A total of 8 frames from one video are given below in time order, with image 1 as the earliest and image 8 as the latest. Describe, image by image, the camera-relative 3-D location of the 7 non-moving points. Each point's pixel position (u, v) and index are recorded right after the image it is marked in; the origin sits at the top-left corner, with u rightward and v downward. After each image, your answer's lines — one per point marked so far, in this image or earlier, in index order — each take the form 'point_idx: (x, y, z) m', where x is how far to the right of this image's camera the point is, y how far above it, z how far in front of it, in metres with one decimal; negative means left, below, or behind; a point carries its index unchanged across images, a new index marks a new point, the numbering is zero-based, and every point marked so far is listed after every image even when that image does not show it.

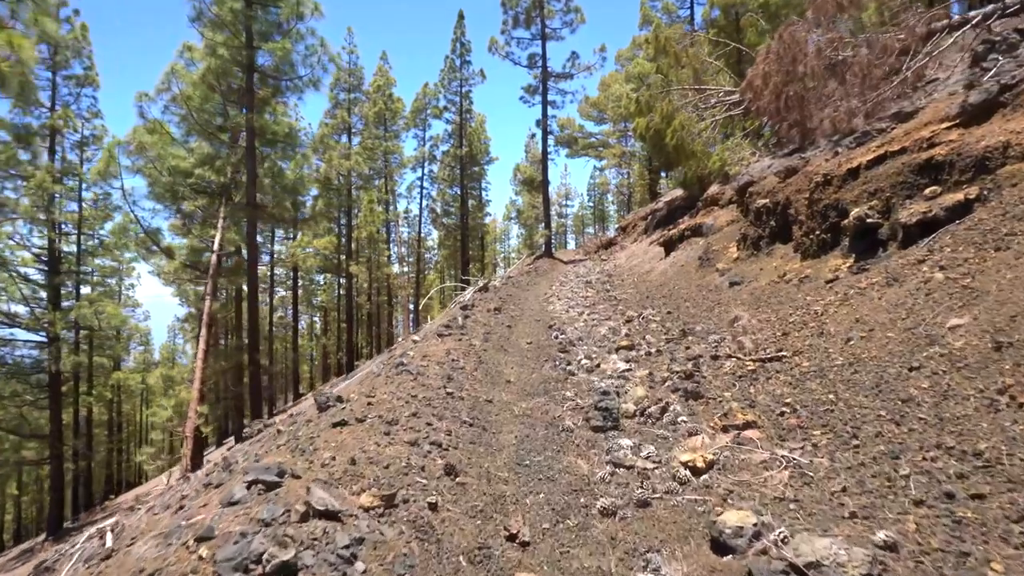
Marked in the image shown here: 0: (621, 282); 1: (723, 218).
0: (+1.9, +0.1, +12.5) m
1: (+3.6, +1.2, +12.2) m
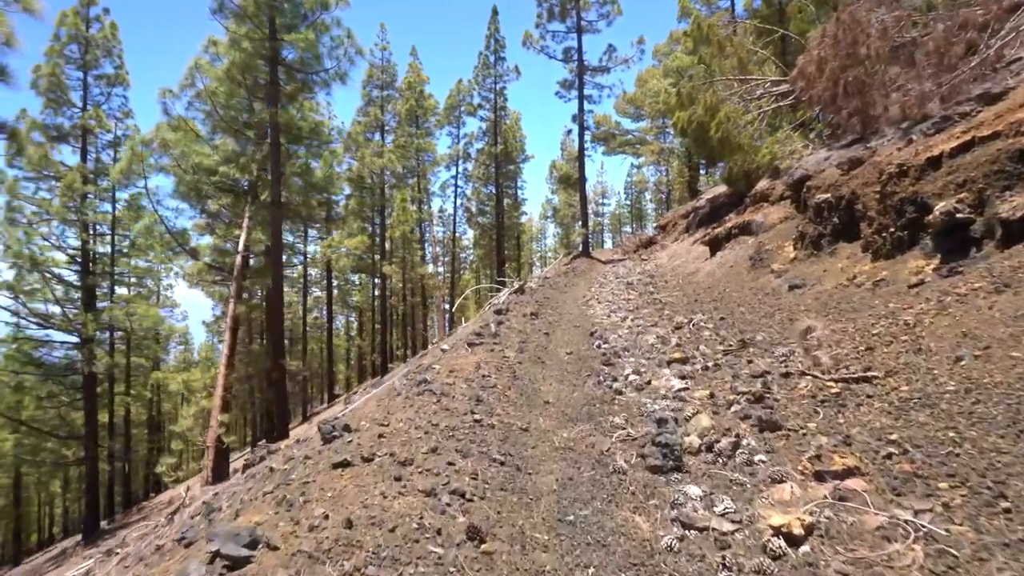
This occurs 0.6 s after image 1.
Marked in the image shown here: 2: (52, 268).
0: (+2.5, +0.1, +11.8) m
1: (+4.2, +1.2, +11.4) m
2: (-10.8, +0.5, +16.8) m
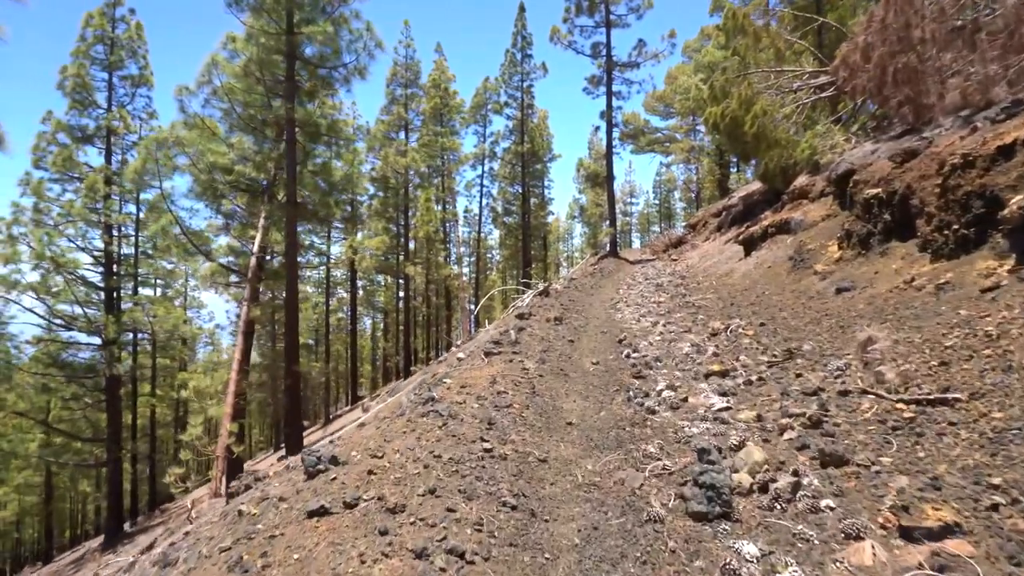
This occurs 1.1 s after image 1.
0: (+2.9, 0.0, +11.2) m
1: (+4.6, +1.1, +10.7) m
2: (-10.2, +0.4, +16.8) m
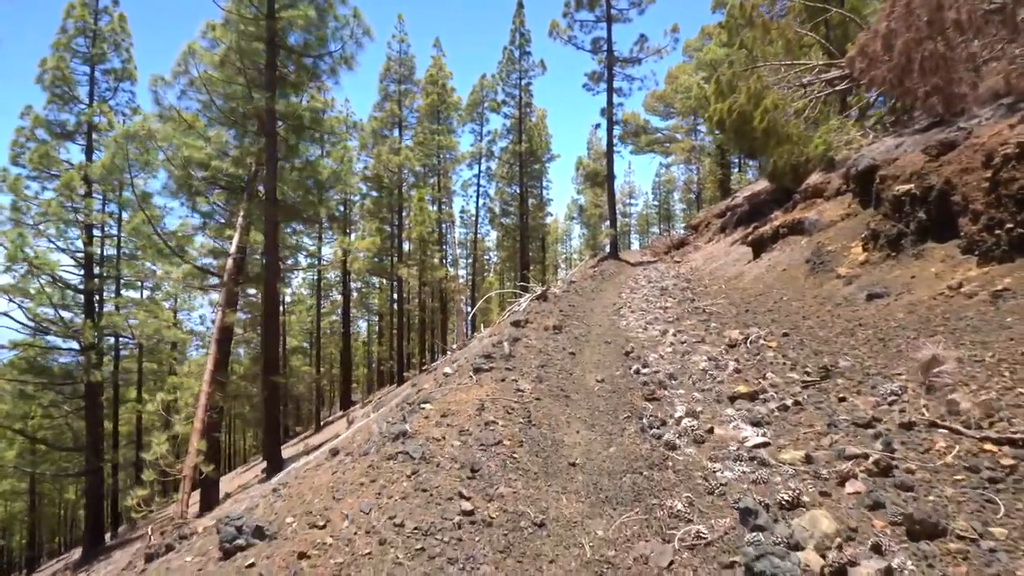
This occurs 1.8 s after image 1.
0: (+2.8, 0.0, +10.5) m
1: (+4.5, +1.1, +10.1) m
2: (-10.3, +0.4, +16.1) m
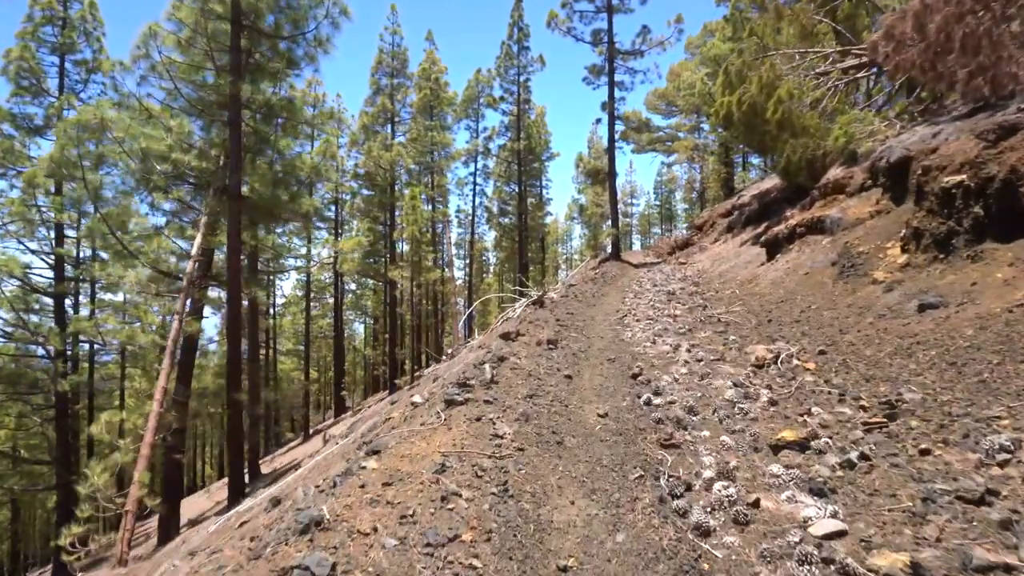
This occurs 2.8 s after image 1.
0: (+2.7, -0.1, +9.6) m
1: (+4.4, +1.0, +9.1) m
2: (-10.4, +0.3, +15.1) m
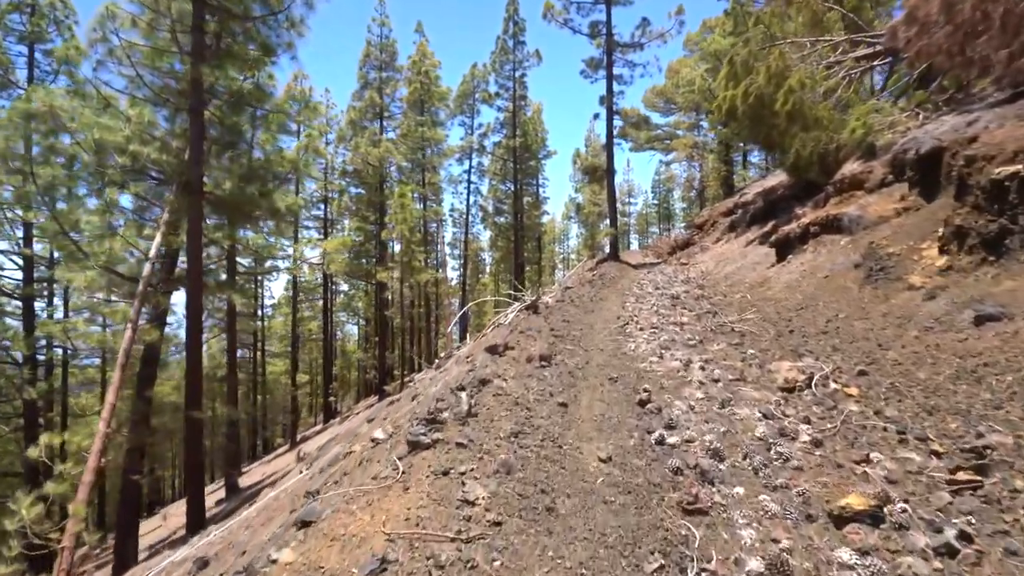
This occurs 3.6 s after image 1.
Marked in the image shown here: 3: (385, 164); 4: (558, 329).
0: (+2.6, -0.1, +8.8) m
1: (+4.3, +1.0, +8.4) m
2: (-10.5, +0.2, +14.3) m
3: (-3.5, +3.4, +19.8) m
4: (+0.5, -0.4, +7.0) m
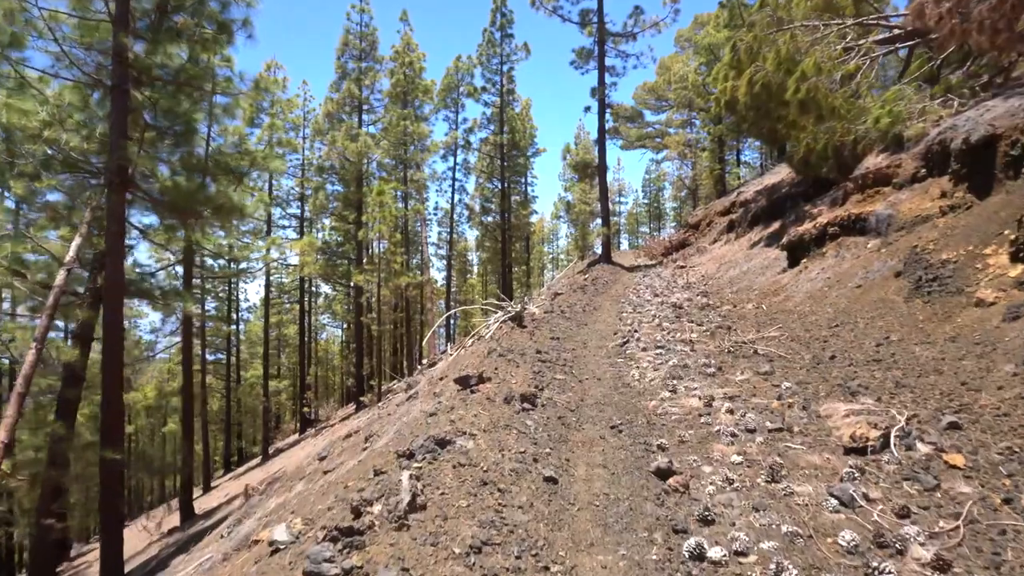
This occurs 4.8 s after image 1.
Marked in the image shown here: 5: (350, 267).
0: (+2.4, -0.2, +7.7) m
1: (+4.1, +0.9, +7.3) m
2: (-10.8, +0.1, +13.0) m
3: (-3.9, +3.3, +18.6) m
4: (+0.3, -0.5, +5.9) m
5: (-4.3, +0.5, +19.1) m
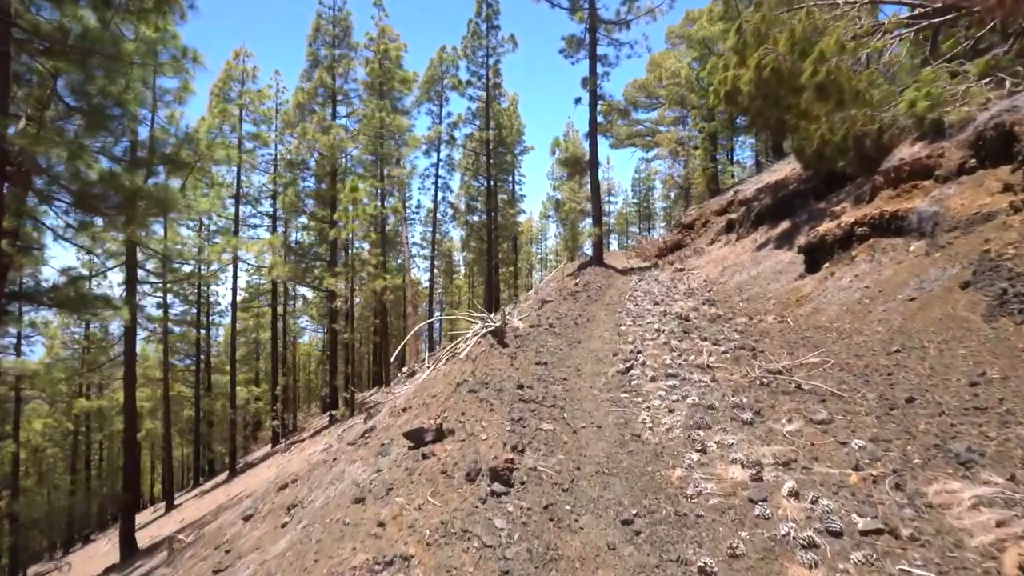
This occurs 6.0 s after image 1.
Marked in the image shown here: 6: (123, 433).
0: (+2.3, -0.3, +6.6) m
1: (+3.9, +0.8, +6.2) m
2: (-11.0, 0.0, +11.7) m
3: (-4.2, +3.2, +17.3) m
4: (+0.1, -0.6, +4.7) m
5: (-4.6, +0.4, +17.8) m
6: (-5.7, -2.2, +10.5) m
